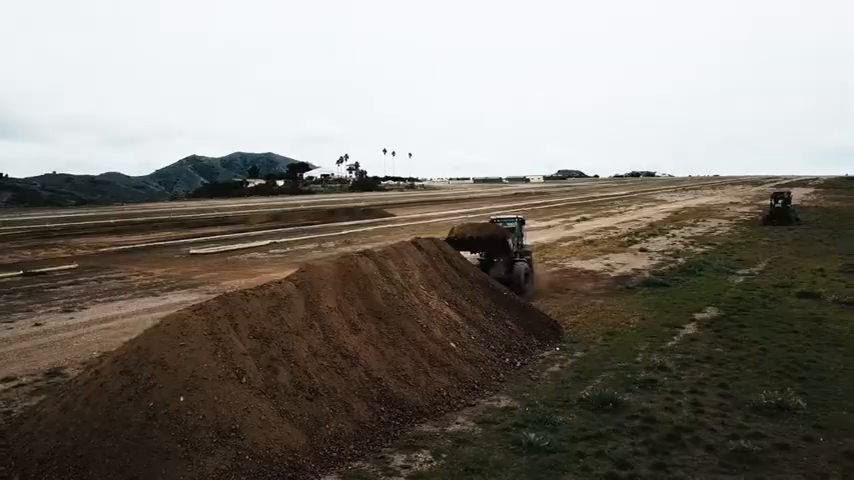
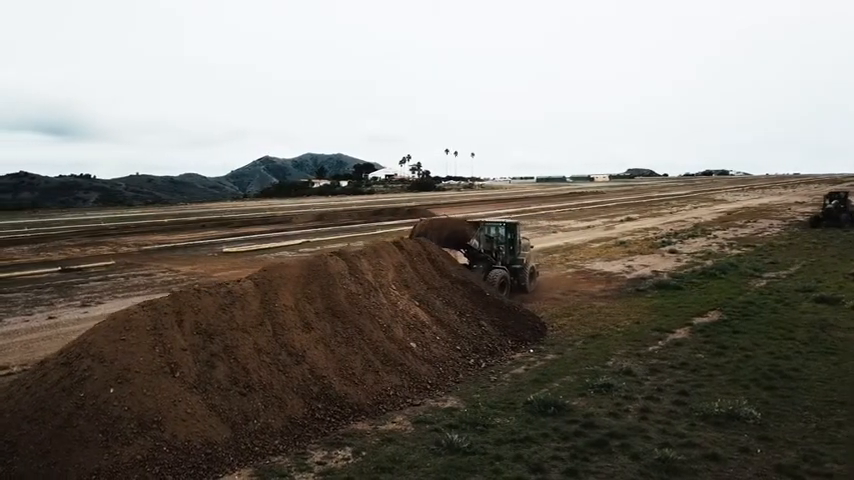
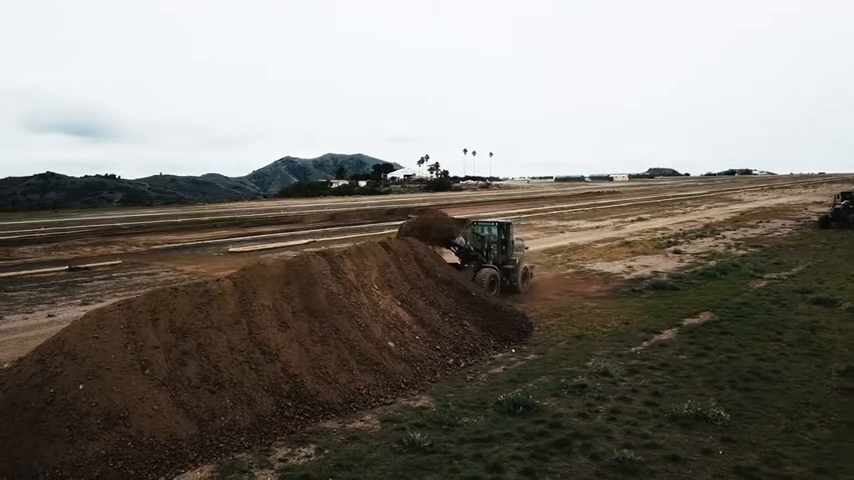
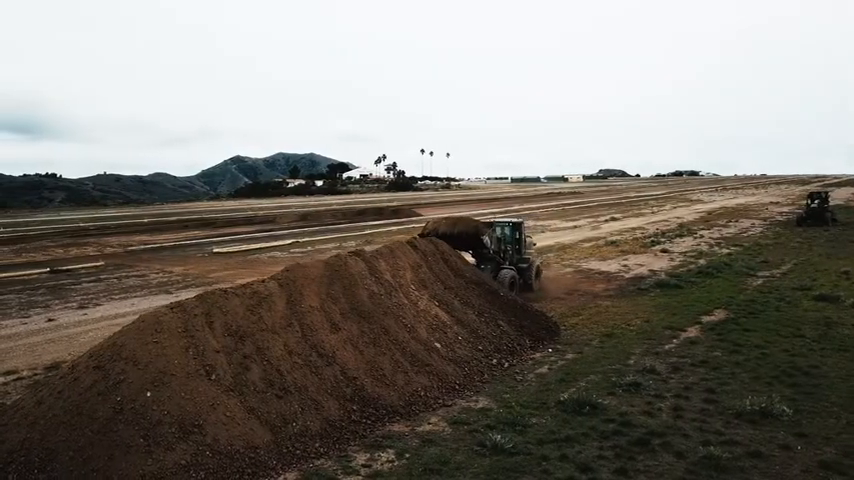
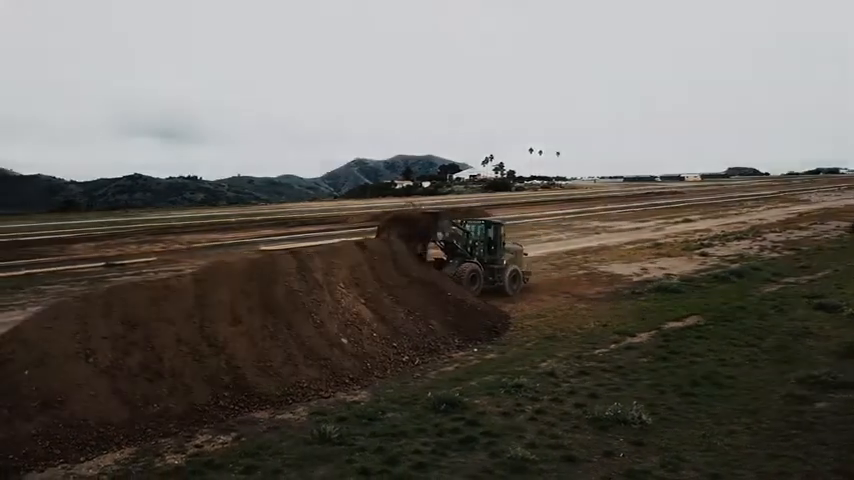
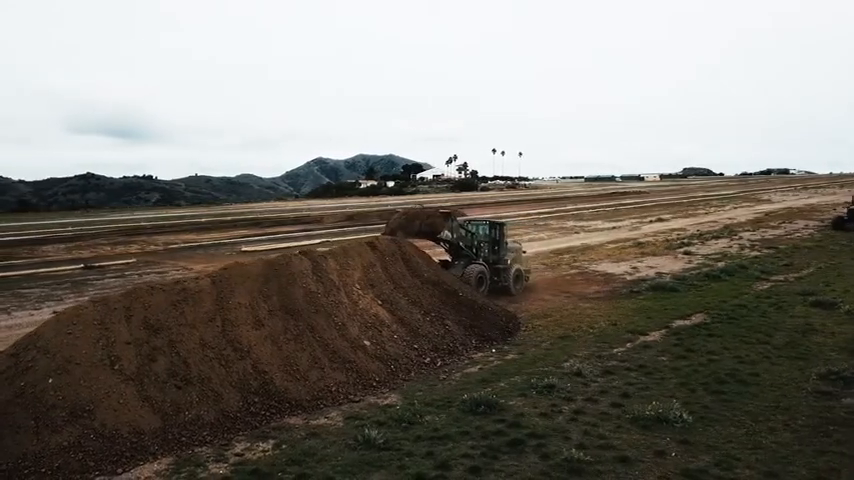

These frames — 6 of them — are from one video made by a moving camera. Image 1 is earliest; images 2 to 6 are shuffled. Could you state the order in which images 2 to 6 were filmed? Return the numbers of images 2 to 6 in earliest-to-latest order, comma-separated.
4, 2, 3, 6, 5
